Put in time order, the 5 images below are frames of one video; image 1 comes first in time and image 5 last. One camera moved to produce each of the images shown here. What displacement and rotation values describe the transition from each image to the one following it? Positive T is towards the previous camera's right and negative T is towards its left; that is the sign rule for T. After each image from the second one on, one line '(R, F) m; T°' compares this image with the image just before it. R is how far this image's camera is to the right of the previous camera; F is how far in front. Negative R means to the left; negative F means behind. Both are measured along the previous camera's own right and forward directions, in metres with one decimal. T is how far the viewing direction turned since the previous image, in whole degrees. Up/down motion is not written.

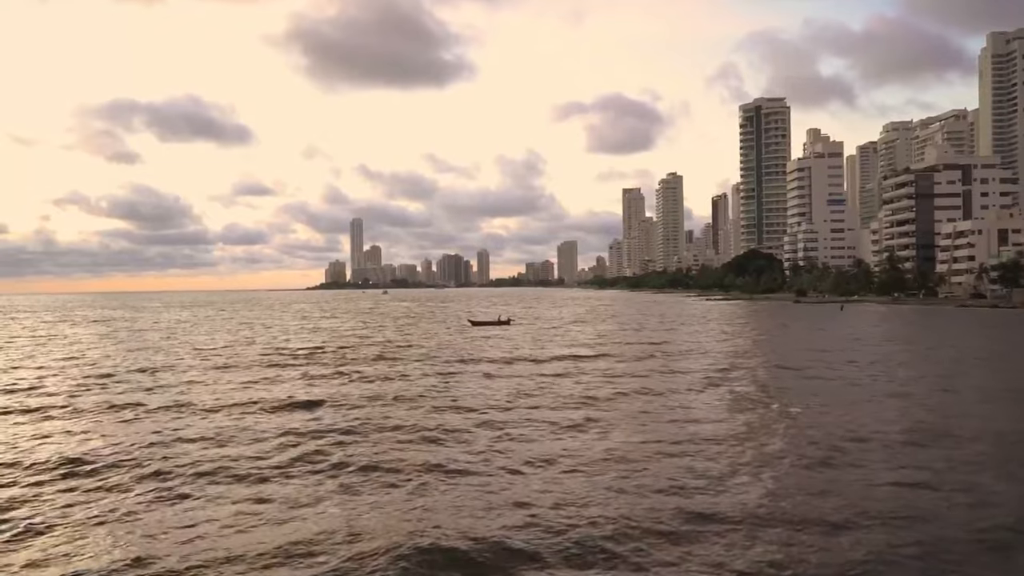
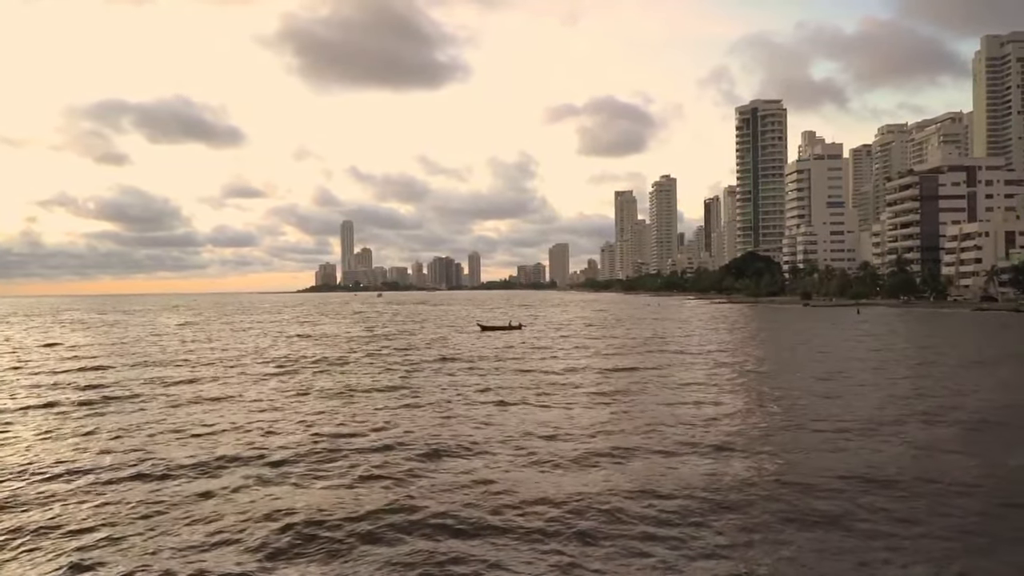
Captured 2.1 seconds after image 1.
(-1.7, +2.7) m; +1°
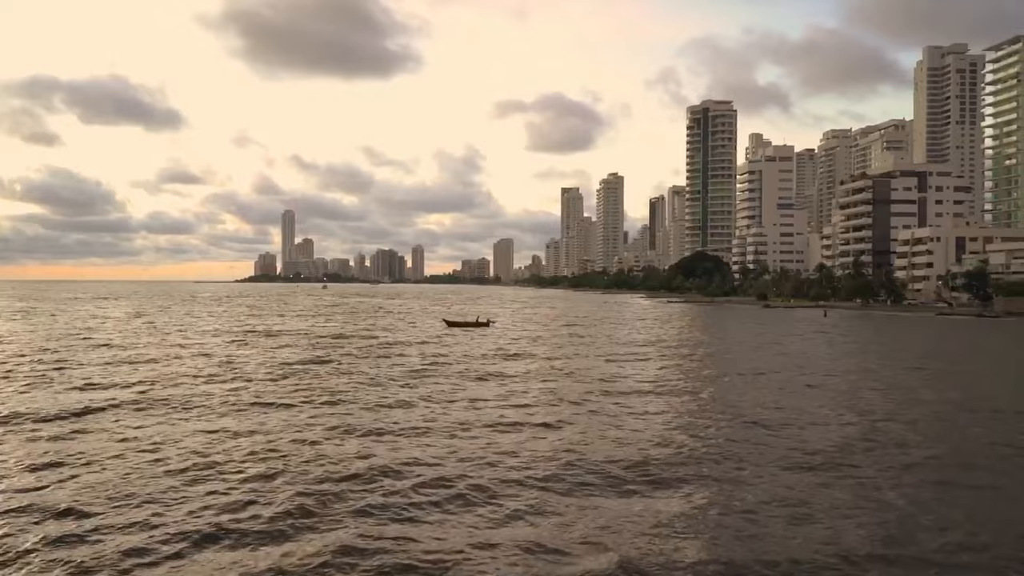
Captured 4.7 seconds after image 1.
(-2.4, +3.4) m; +4°
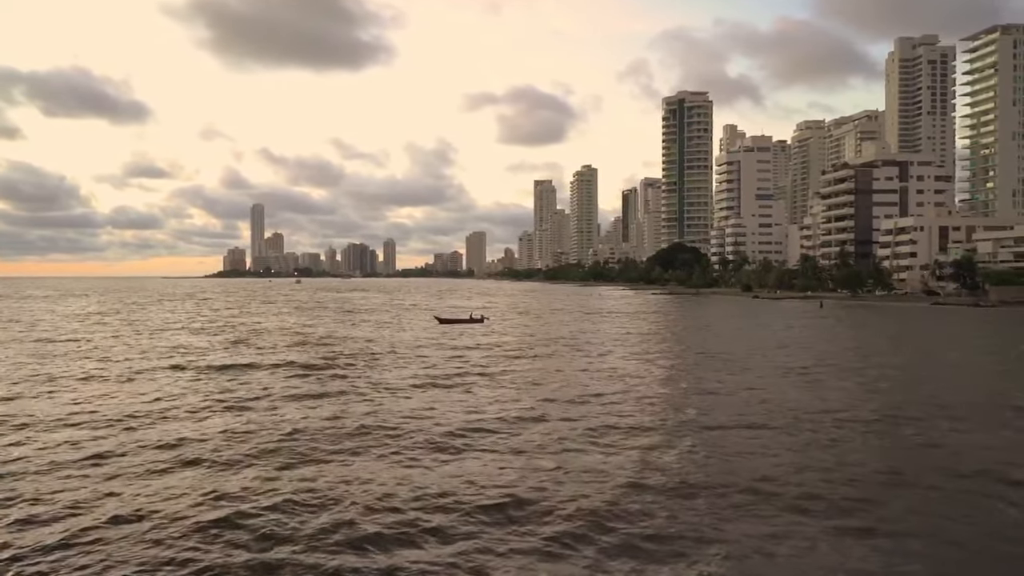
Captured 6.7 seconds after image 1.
(-1.9, +2.5) m; +2°
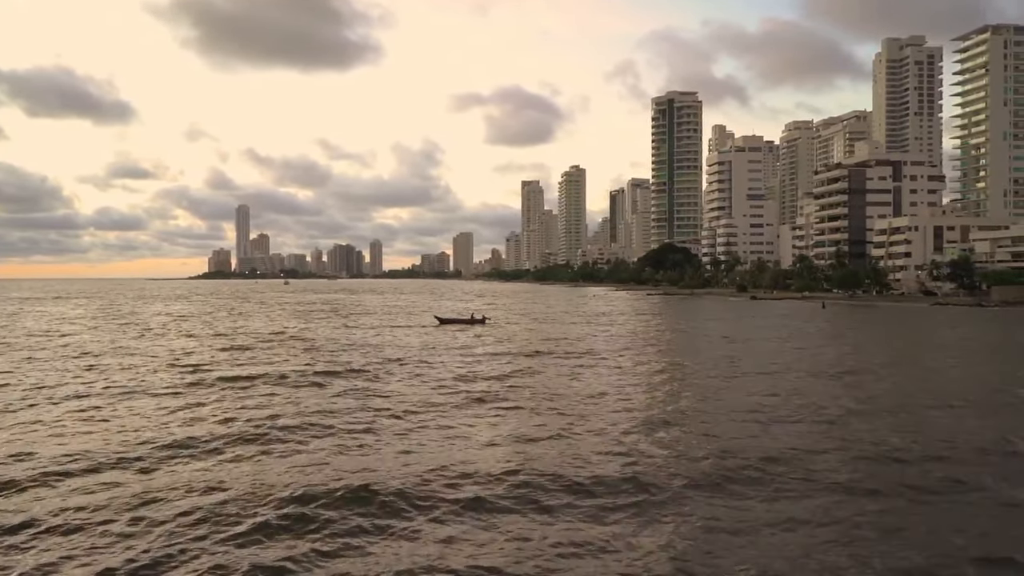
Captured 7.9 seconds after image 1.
(-1.3, +1.3) m; +1°
